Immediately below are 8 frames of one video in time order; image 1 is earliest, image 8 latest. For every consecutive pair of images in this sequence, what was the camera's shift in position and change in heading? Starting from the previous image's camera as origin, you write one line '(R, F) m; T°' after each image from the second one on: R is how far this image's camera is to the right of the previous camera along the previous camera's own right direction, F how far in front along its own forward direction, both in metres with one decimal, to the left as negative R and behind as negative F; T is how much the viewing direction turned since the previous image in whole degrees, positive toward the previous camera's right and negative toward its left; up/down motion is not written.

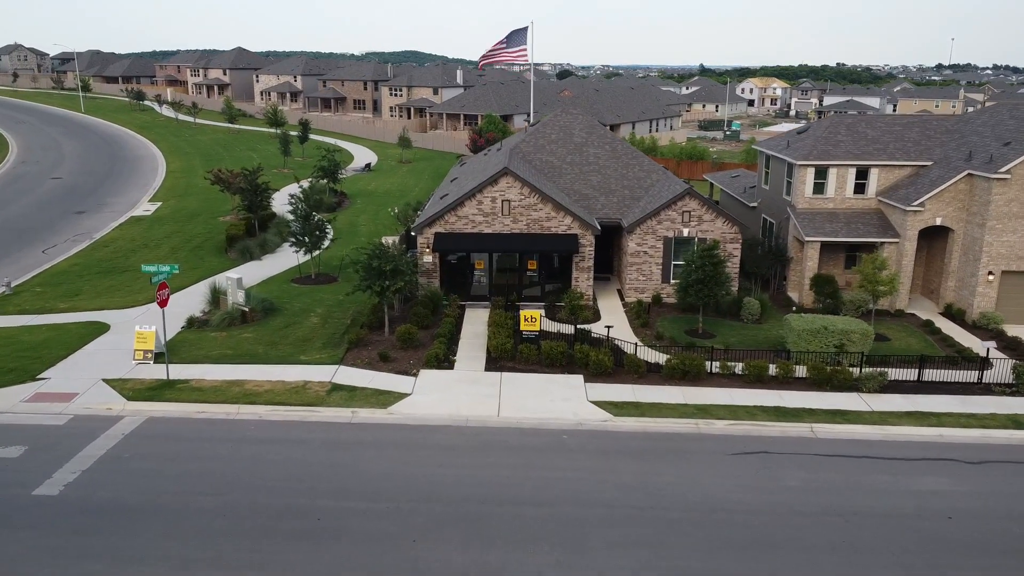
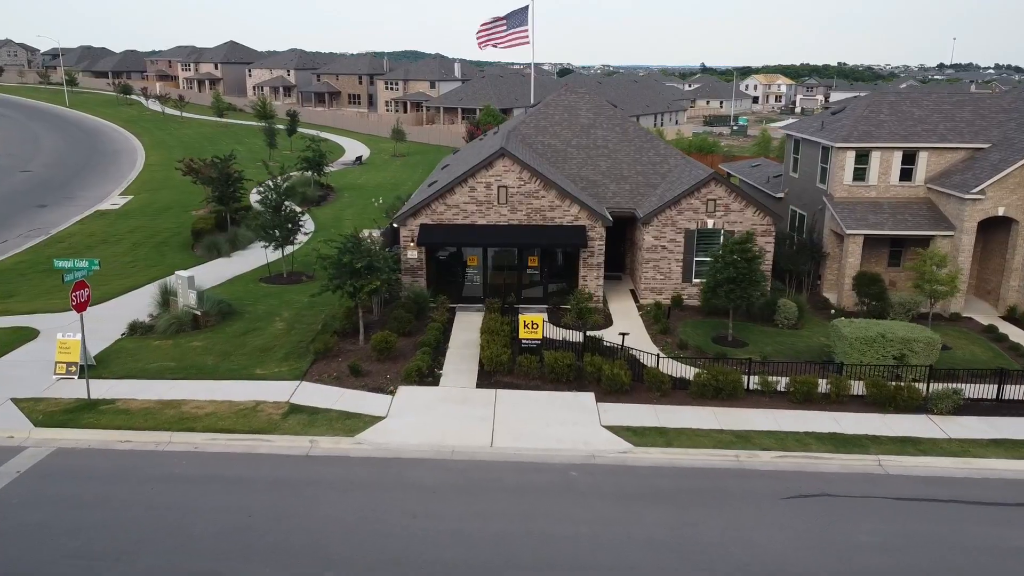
(+0.1, +4.2) m; 0°
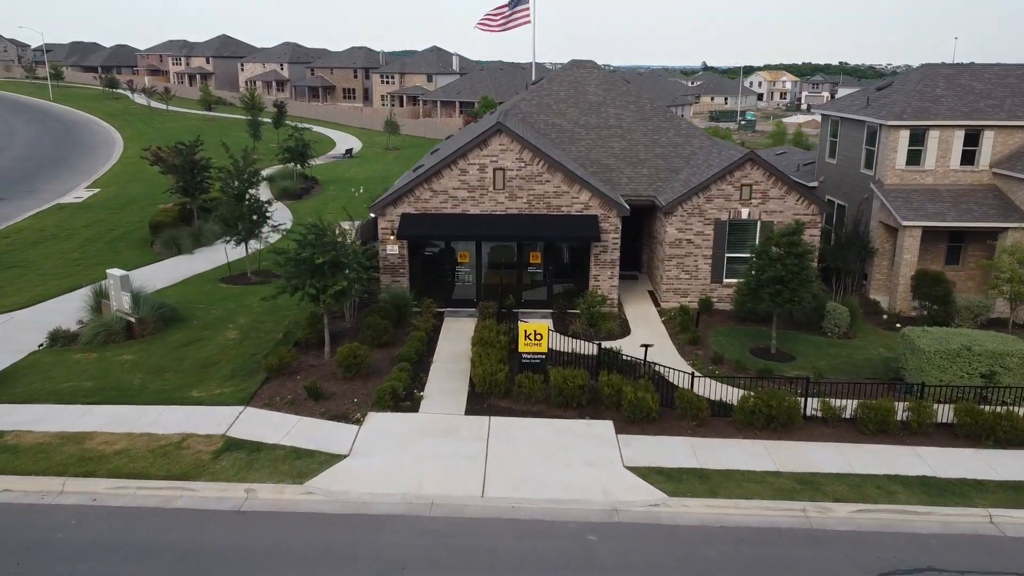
(+0.1, +4.2) m; 0°
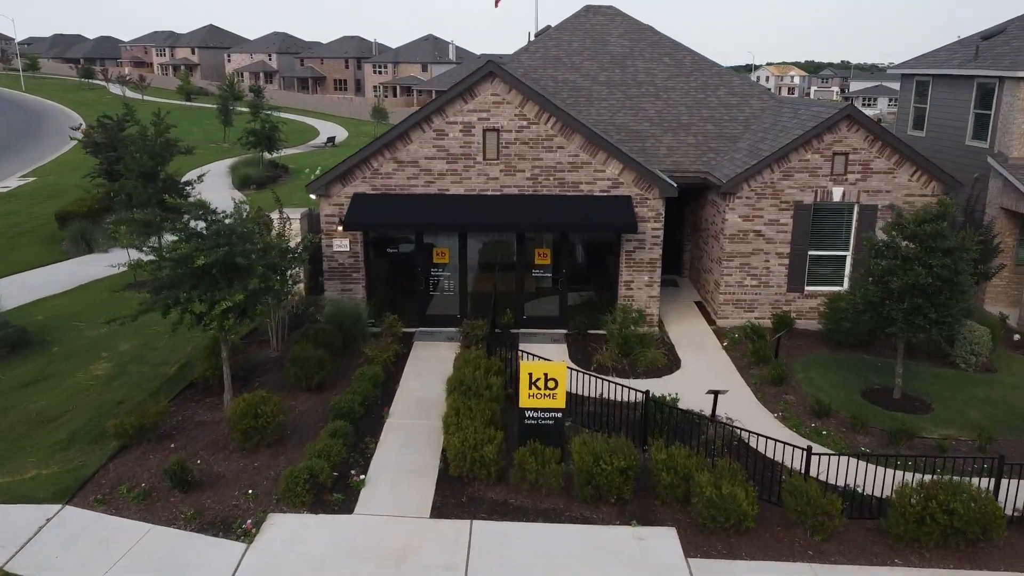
(+0.1, +6.7) m; 0°
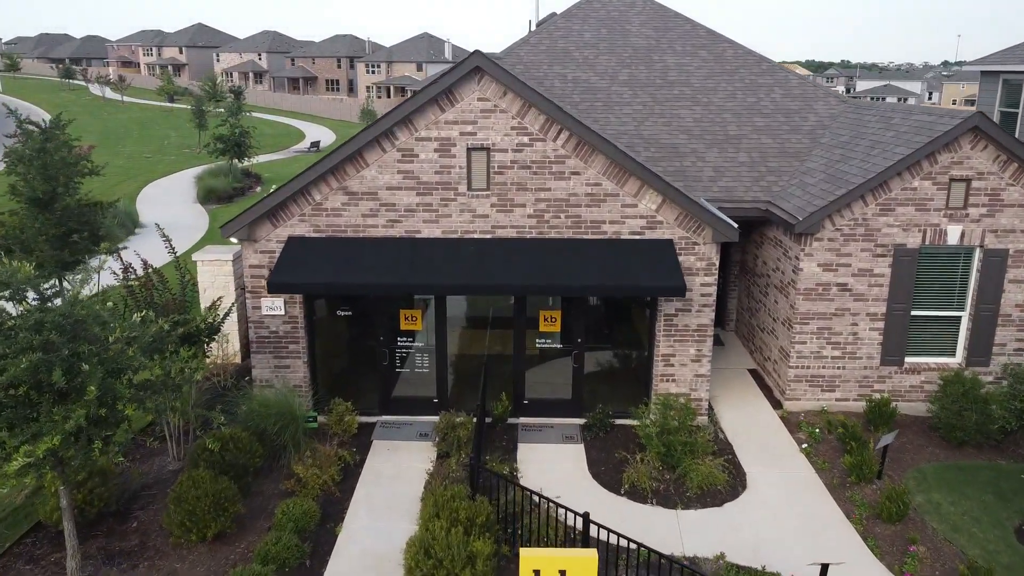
(+0.1, +4.5) m; 0°
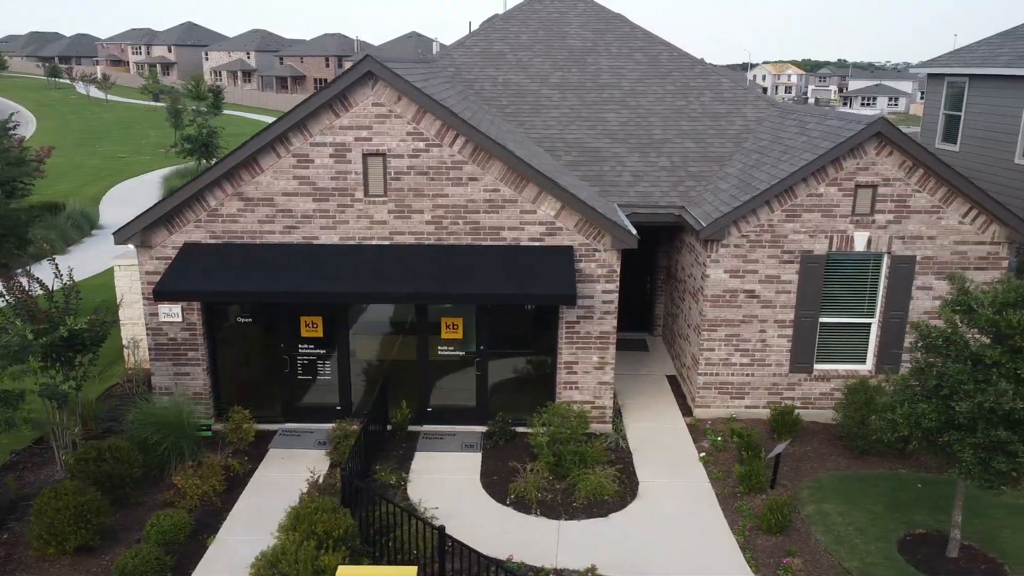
(+1.9, +0.1) m; 0°
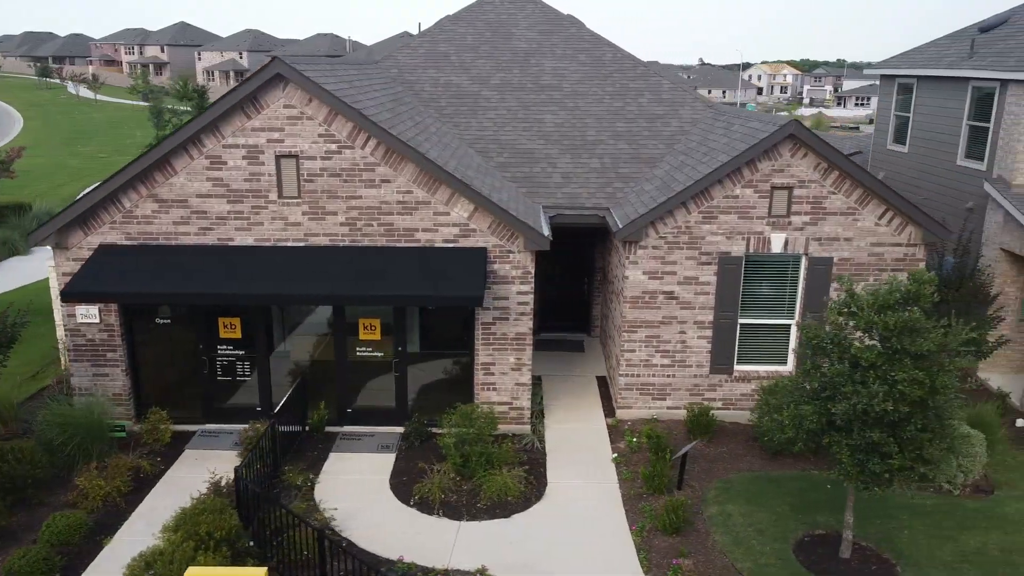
(+1.6, 0.0) m; 0°
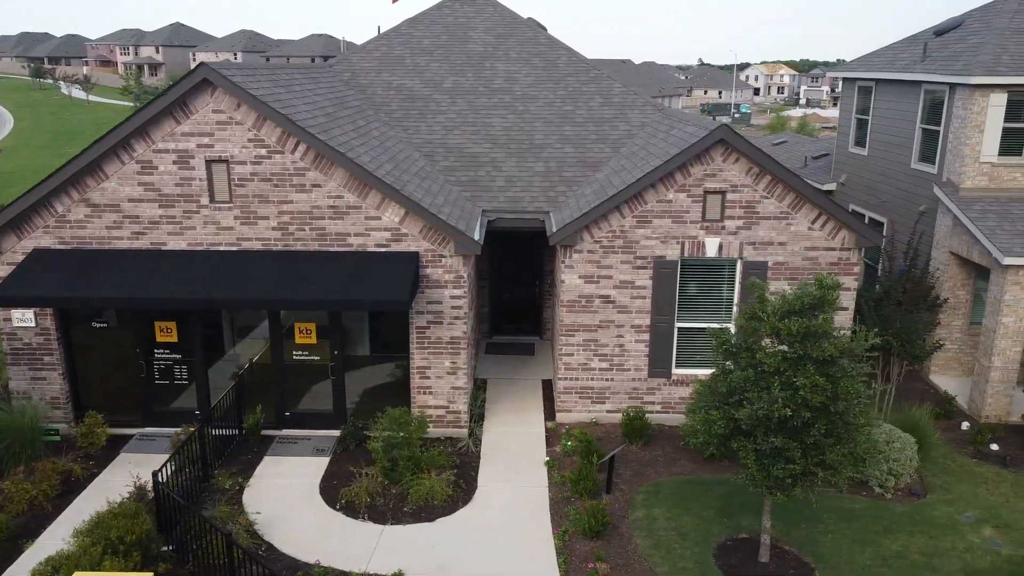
(+1.3, 0.0) m; 0°
